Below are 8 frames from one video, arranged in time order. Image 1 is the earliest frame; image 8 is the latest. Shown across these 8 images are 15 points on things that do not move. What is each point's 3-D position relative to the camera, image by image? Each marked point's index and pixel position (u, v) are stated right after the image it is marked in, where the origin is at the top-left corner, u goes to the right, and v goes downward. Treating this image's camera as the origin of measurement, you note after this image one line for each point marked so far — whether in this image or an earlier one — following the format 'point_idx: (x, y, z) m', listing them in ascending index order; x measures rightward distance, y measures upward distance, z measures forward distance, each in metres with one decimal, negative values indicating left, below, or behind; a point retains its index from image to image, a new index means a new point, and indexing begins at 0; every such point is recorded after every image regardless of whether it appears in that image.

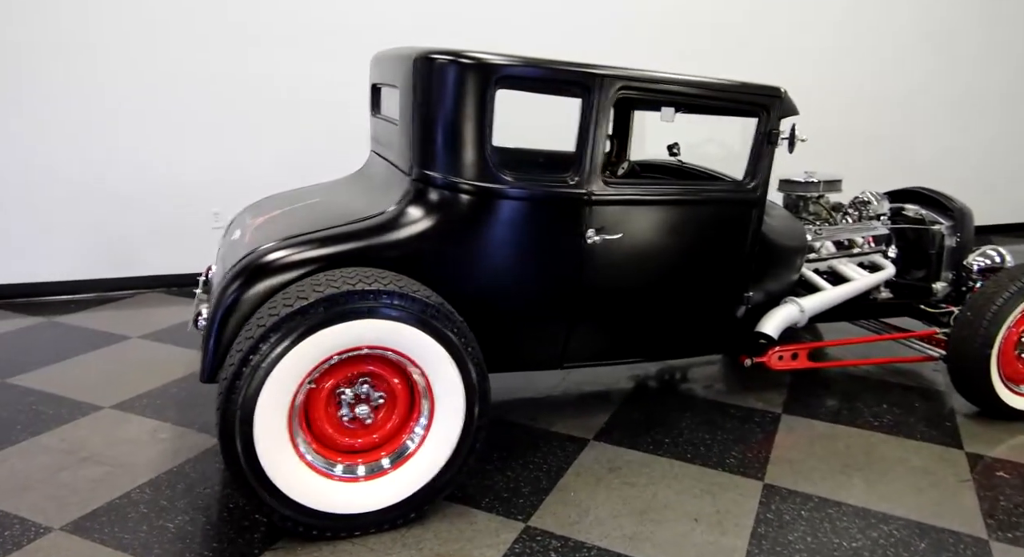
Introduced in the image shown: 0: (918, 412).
0: (+1.4, -0.5, +2.5) m
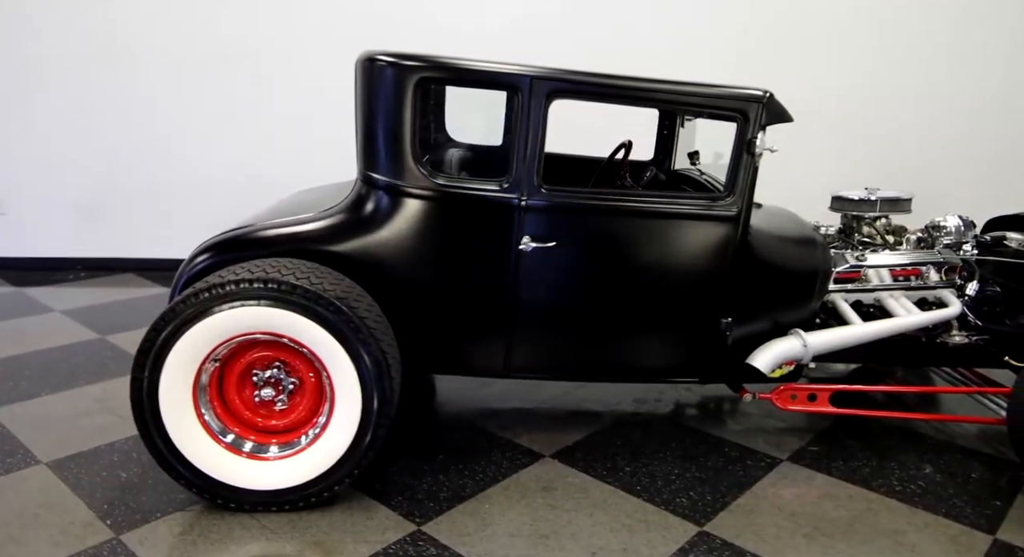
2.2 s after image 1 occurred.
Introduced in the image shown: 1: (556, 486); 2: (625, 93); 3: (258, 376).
0: (+1.3, -0.6, +2.1) m
1: (+0.1, -0.6, +2.0) m
2: (+0.3, +0.5, +1.9) m
3: (-0.6, -0.2, +1.8) m
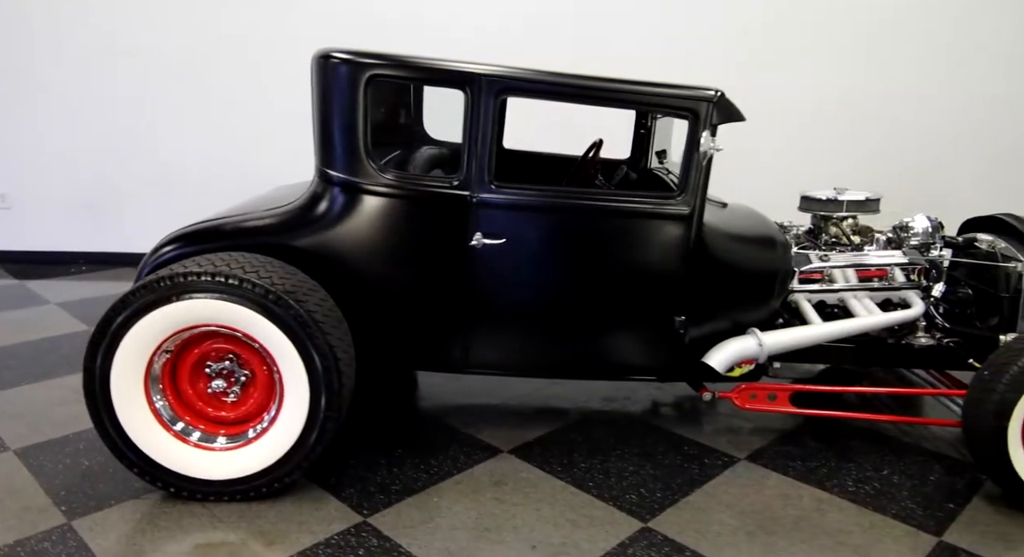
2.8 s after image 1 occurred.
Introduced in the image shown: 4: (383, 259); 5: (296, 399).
0: (+1.2, -0.6, +2.1) m
1: (0.0, -0.6, +2.0) m
2: (+0.2, +0.5, +1.9) m
3: (-0.8, -0.2, +1.9) m
4: (-0.4, +0.1, +2.0) m
5: (-0.5, -0.3, +1.8) m
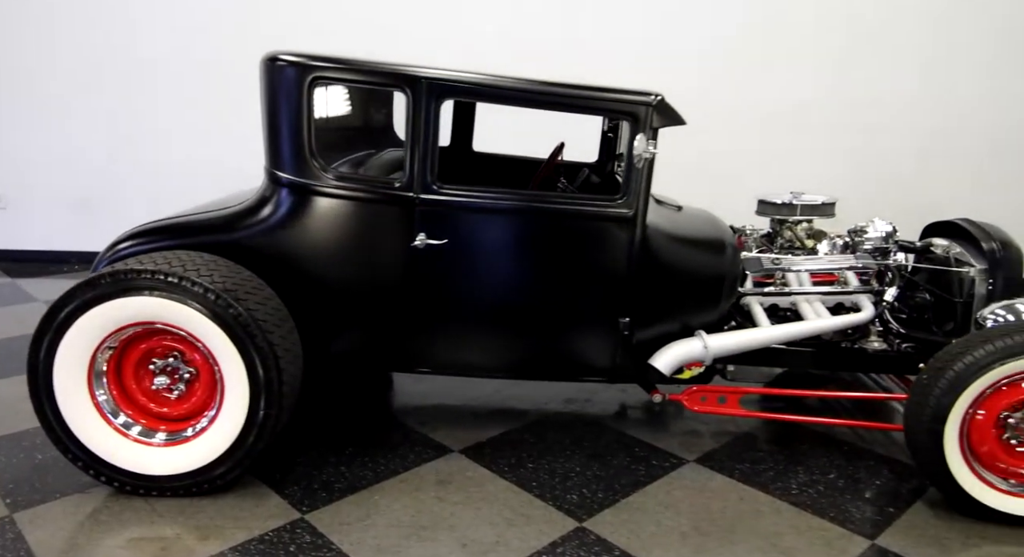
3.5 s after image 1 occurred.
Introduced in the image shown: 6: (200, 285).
0: (+1.0, -0.6, +2.1) m
1: (-0.2, -0.6, +2.1) m
2: (0.0, +0.5, +1.9) m
3: (-0.9, -0.2, +1.9) m
4: (-0.5, +0.1, +2.0) m
5: (-0.7, -0.3, +1.8) m
6: (-0.8, 0.0, +1.8) m
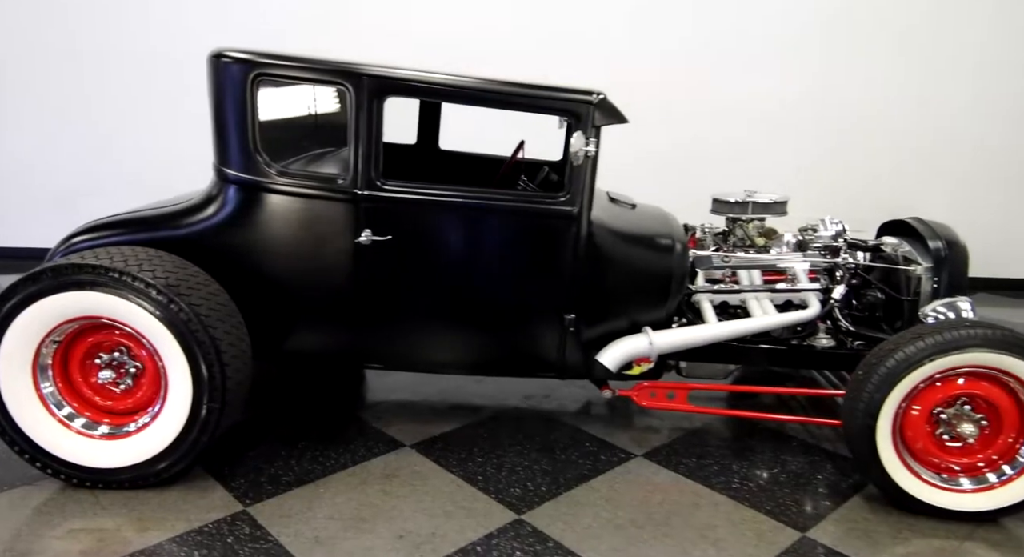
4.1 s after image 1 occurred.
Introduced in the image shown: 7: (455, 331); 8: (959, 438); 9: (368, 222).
0: (+0.9, -0.6, +2.1) m
1: (-0.3, -0.6, +2.1) m
2: (-0.1, +0.5, +2.0) m
3: (-1.1, -0.2, +1.9) m
4: (-0.7, +0.1, +2.1) m
5: (-0.9, -0.3, +1.9) m
6: (-0.9, 0.0, +1.9) m
7: (-0.2, -0.2, +2.2) m
8: (+1.1, -0.4, +1.9) m
9: (-0.4, +0.2, +2.0) m
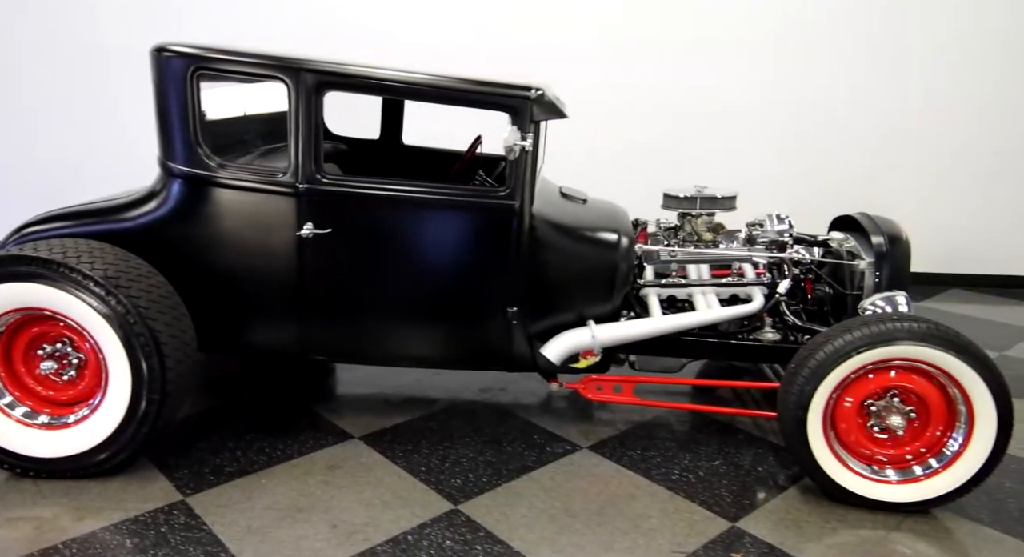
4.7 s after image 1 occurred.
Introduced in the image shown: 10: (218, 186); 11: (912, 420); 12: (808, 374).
0: (+0.7, -0.6, +2.1) m
1: (-0.5, -0.5, +2.1) m
2: (-0.3, +0.5, +2.0) m
3: (-1.3, -0.2, +2.0) m
4: (-0.8, +0.1, +2.1) m
5: (-1.0, -0.3, +1.9) m
6: (-1.1, 0.0, +1.9) m
7: (-0.3, -0.1, +2.2) m
8: (+1.0, -0.4, +1.9) m
9: (-0.6, +0.2, +2.1) m
10: (-0.8, +0.3, +2.0) m
11: (+1.0, -0.4, +1.9) m
12: (+0.8, -0.2, +1.9) m
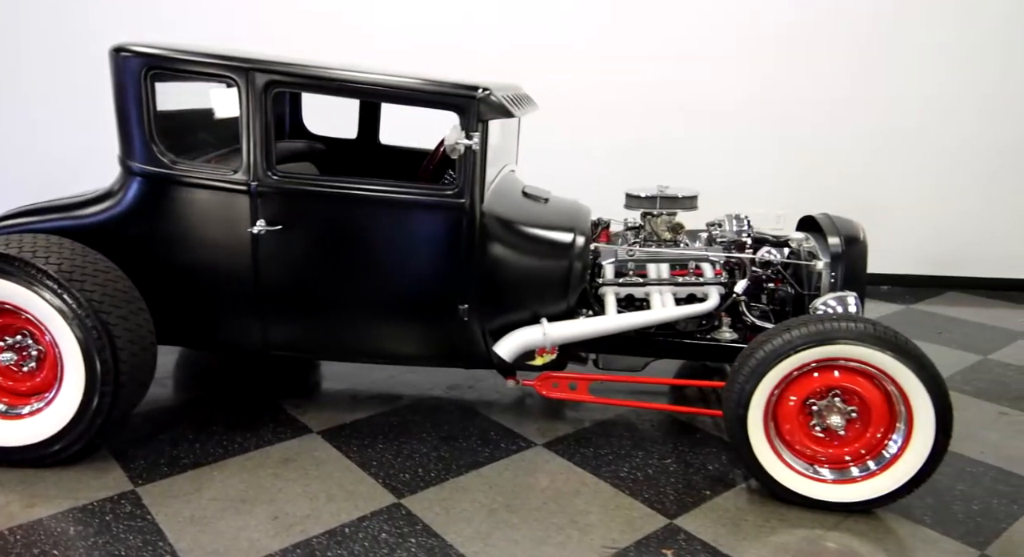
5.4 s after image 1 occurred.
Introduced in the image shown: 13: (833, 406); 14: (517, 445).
0: (+0.5, -0.6, +2.1) m
1: (-0.6, -0.5, +2.1) m
2: (-0.4, +0.5, +2.0) m
3: (-1.4, -0.2, +2.0) m
4: (-1.0, +0.1, +2.1) m
5: (-1.2, -0.3, +1.9) m
6: (-1.2, 0.0, +1.9) m
7: (-0.5, -0.1, +2.2) m
8: (+0.8, -0.4, +1.9) m
9: (-0.7, +0.2, +2.1) m
10: (-1.0, +0.3, +2.1) m
11: (+0.9, -0.4, +1.9) m
12: (+0.6, -0.2, +1.9) m
13: (+0.8, -0.3, +1.9) m
14: (0.0, -0.5, +2.3) m
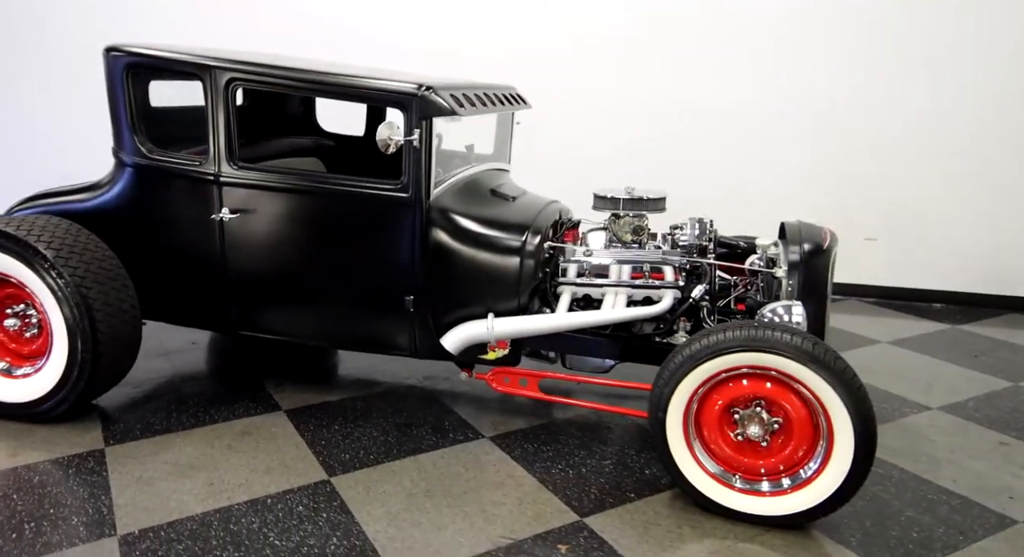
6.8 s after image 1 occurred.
0: (+0.4, -0.6, +2.1) m
1: (-0.8, -0.5, +2.3) m
2: (-0.6, +0.6, +2.1) m
3: (-1.6, -0.1, +2.3) m
4: (-1.1, +0.2, +2.3) m
5: (-1.4, -0.2, +2.2) m
6: (-1.4, +0.1, +2.2) m
7: (-0.6, -0.1, +2.3) m
8: (+0.6, -0.4, +1.8) m
9: (-0.9, +0.2, +2.3) m
10: (-1.1, +0.3, +2.3) m
11: (+0.7, -0.4, +1.8) m
12: (+0.4, -0.3, +1.8) m
13: (+0.6, -0.3, +1.8) m
14: (-0.1, -0.5, +2.3) m
